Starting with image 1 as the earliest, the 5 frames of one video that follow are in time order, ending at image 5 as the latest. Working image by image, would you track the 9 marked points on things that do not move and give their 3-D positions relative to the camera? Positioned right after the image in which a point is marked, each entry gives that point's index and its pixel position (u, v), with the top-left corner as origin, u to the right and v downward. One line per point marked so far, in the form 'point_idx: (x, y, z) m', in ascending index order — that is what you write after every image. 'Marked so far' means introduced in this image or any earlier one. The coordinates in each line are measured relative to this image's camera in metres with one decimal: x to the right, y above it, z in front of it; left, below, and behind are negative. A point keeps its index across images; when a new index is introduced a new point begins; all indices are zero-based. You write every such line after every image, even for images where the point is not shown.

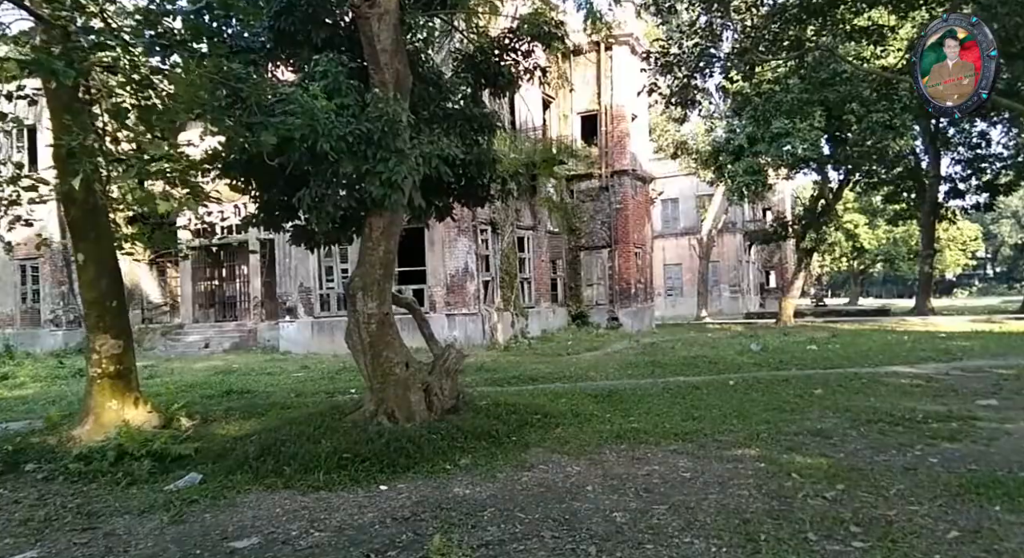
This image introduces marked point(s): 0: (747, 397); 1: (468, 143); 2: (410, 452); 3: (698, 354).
0: (+2.7, -1.4, +9.6) m
1: (-0.4, +1.3, +7.6) m
2: (-0.8, -1.3, +6.3) m
3: (+3.4, -1.4, +15.1) m
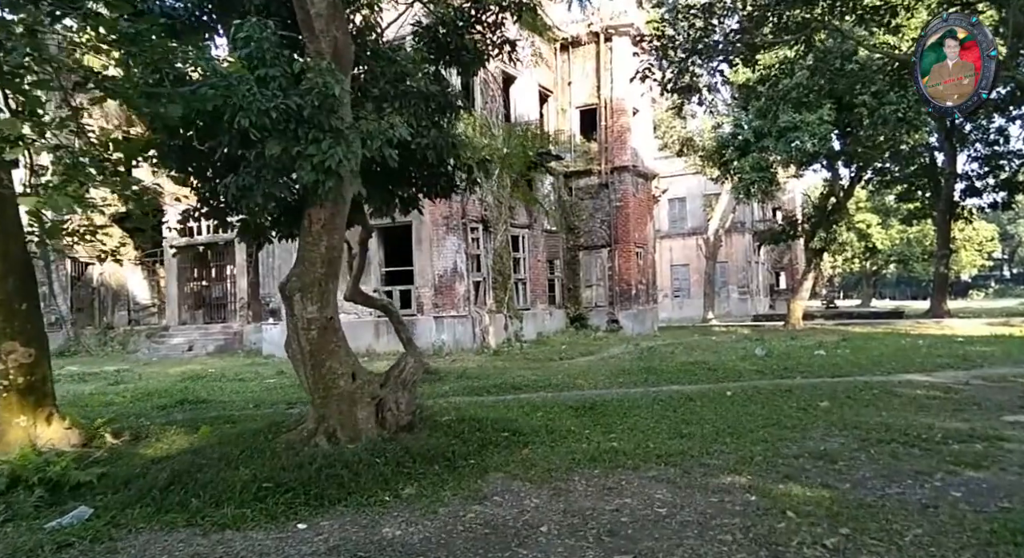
0: (+2.4, -1.4, +8.6) m
1: (-0.7, +1.3, +6.8) m
2: (-1.1, -1.3, +5.4) m
3: (+3.2, -1.4, +14.2) m
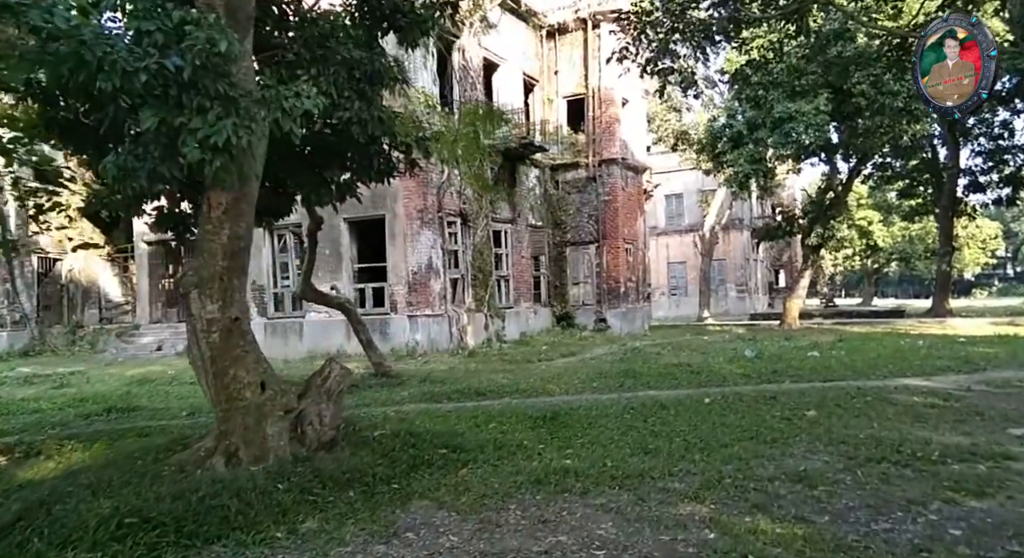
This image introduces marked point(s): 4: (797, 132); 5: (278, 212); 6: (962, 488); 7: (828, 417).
0: (+2.0, -1.3, +7.8) m
1: (-1.2, +1.3, +5.9) m
2: (-1.5, -1.3, +4.6) m
3: (+2.8, -1.3, +13.4) m
4: (+6.3, +3.3, +18.4) m
5: (-2.1, +0.6, +7.5) m
6: (+2.8, -1.3, +5.2) m
7: (+3.0, -1.3, +7.9) m
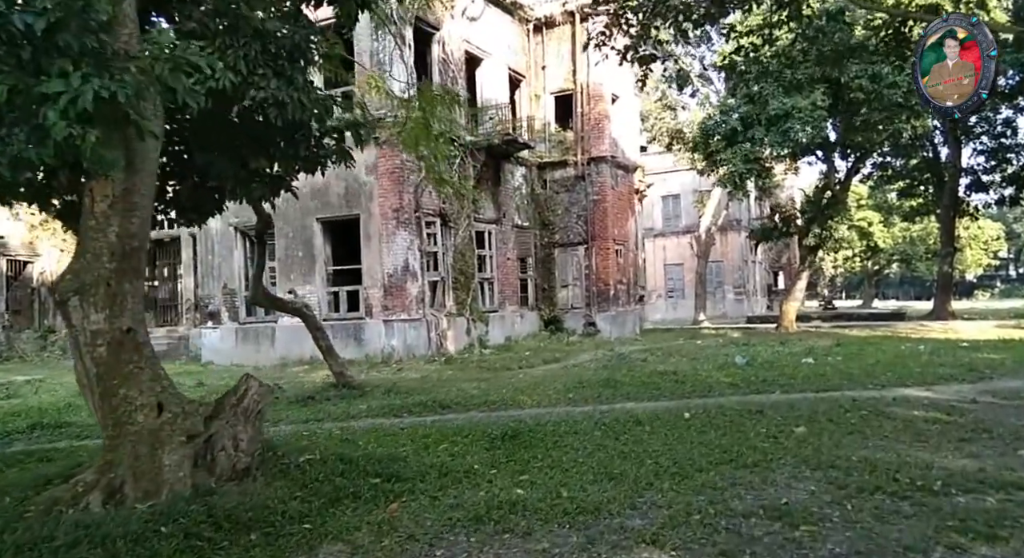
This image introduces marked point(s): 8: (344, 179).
0: (+1.6, -1.4, +7.0) m
1: (-1.5, +1.3, +5.2) m
2: (-1.9, -1.3, +3.8) m
3: (+2.4, -1.4, +12.6) m
4: (+5.9, +3.2, +17.6) m
5: (-2.5, +0.6, +6.7) m
6: (+2.4, -1.3, +4.4) m
7: (+2.6, -1.3, +7.1) m
8: (-3.2, +1.9, +15.7) m
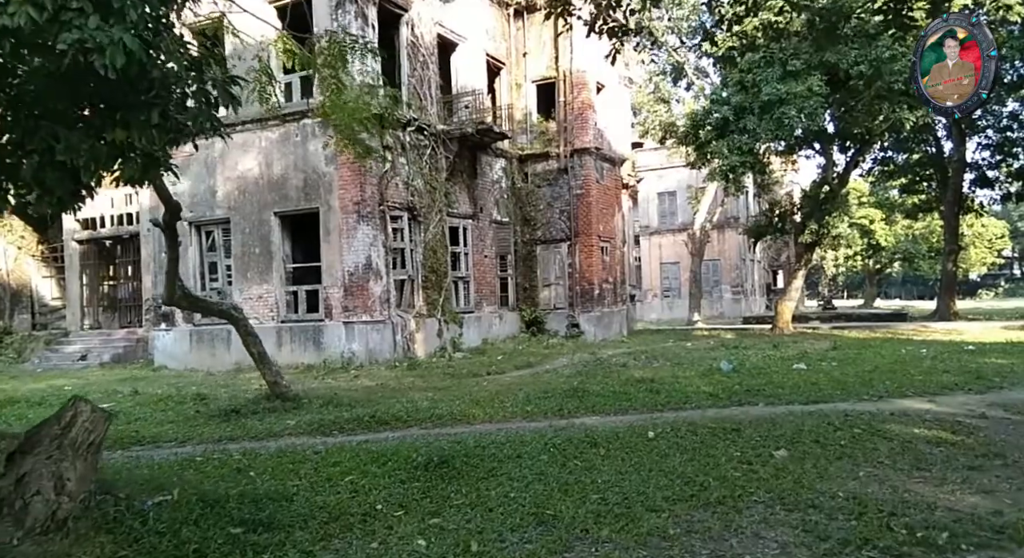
0: (+1.1, -1.3, +5.9) m
1: (-2.1, +1.3, +4.1) m
2: (-2.5, -1.3, +2.7) m
3: (+1.9, -1.4, +11.5) m
4: (+5.4, +3.2, +16.5) m
5: (-3.0, +0.6, +5.7) m
6: (+1.9, -1.3, +3.3) m
7: (+2.1, -1.3, +6.0) m
8: (-3.7, +1.9, +14.6) m
